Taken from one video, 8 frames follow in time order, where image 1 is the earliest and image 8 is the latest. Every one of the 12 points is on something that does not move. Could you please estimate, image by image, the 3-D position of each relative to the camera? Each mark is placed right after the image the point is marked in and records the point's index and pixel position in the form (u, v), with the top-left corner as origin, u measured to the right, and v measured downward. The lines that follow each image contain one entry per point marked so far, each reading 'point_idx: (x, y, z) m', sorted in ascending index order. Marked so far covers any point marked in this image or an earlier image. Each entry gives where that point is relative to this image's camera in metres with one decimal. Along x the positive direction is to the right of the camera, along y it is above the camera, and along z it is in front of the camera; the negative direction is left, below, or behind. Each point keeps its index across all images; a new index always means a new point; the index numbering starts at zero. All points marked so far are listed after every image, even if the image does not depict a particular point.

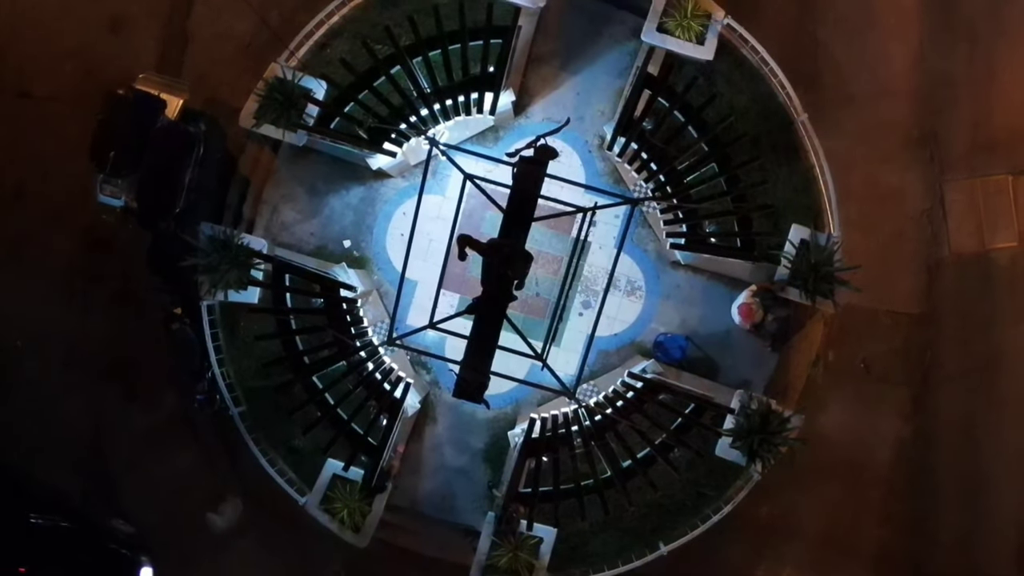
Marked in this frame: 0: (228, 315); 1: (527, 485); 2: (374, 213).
0: (-3.4, -0.3, +9.5) m
1: (+0.1, -2.3, +9.5) m
2: (-1.7, +0.9, +9.6) m
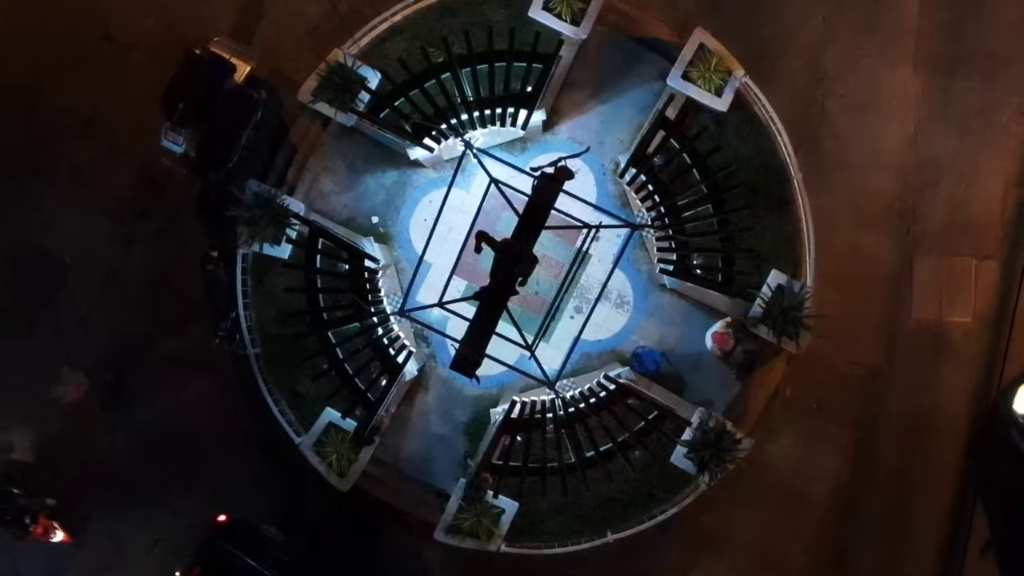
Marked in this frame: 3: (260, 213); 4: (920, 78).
0: (-3.4, +0.3, +10.6) m
1: (-0.2, -2.2, +10.6) m
2: (-1.5, +1.2, +10.7) m
3: (-3.1, +0.9, +9.8) m
4: (+5.9, +3.0, +11.4) m
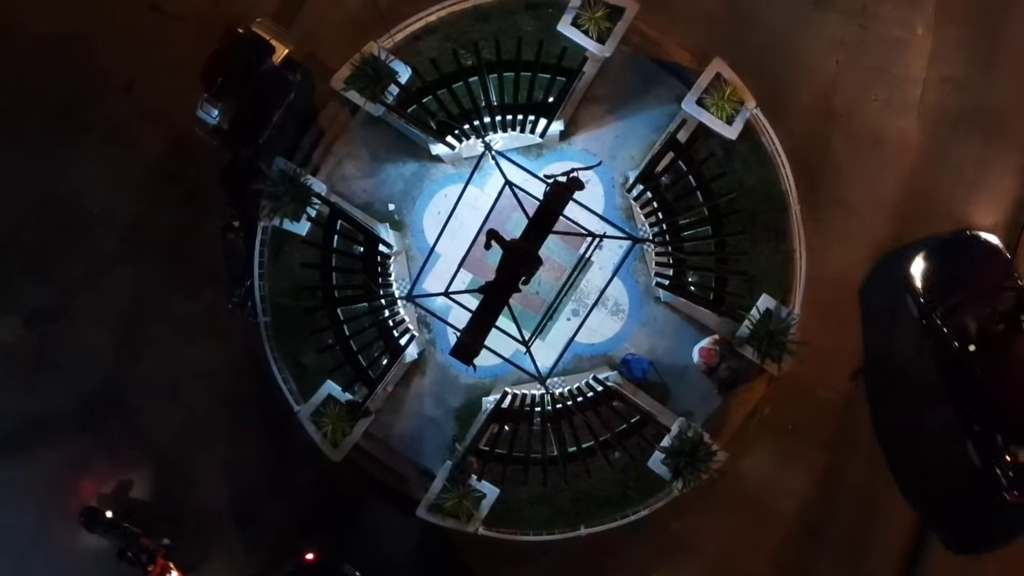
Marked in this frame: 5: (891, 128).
0: (-3.3, +0.7, +11.1) m
1: (-0.4, -2.2, +11.1) m
2: (-1.3, +1.4, +11.3) m
3: (-3.0, +1.3, +10.3) m
4: (+6.2, +2.4, +12.0) m
5: (+5.7, +2.4, +11.9) m
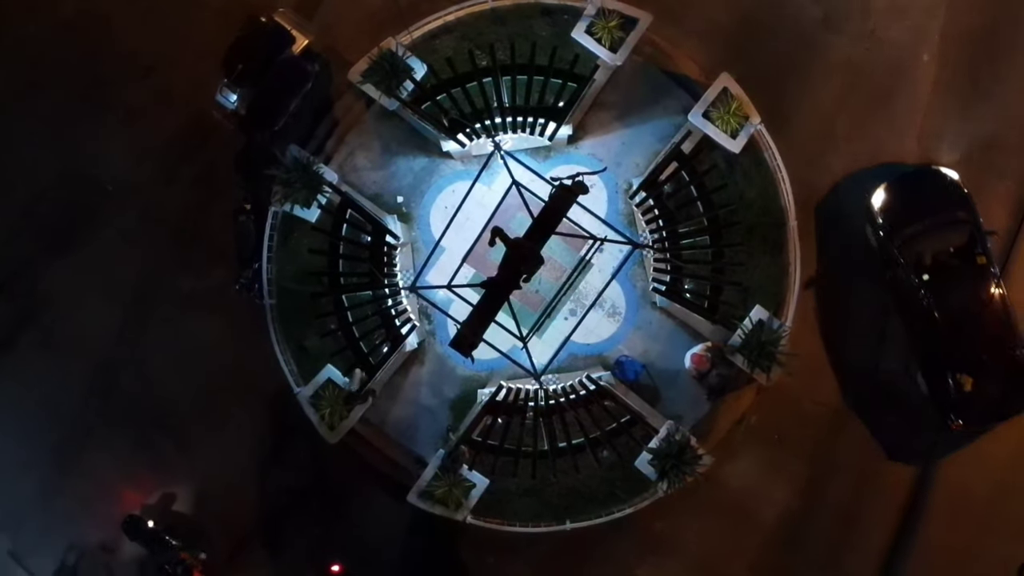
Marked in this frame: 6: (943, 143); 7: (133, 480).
0: (-3.2, +0.9, +11.4) m
1: (-0.5, -2.1, +11.4) m
2: (-1.2, +1.5, +11.6) m
3: (-2.9, +1.5, +10.6) m
4: (+6.3, +2.1, +12.3) m
5: (+5.8, +2.1, +12.2) m
6: (+6.6, +2.2, +12.3) m
7: (-6.0, -3.0, +12.5) m
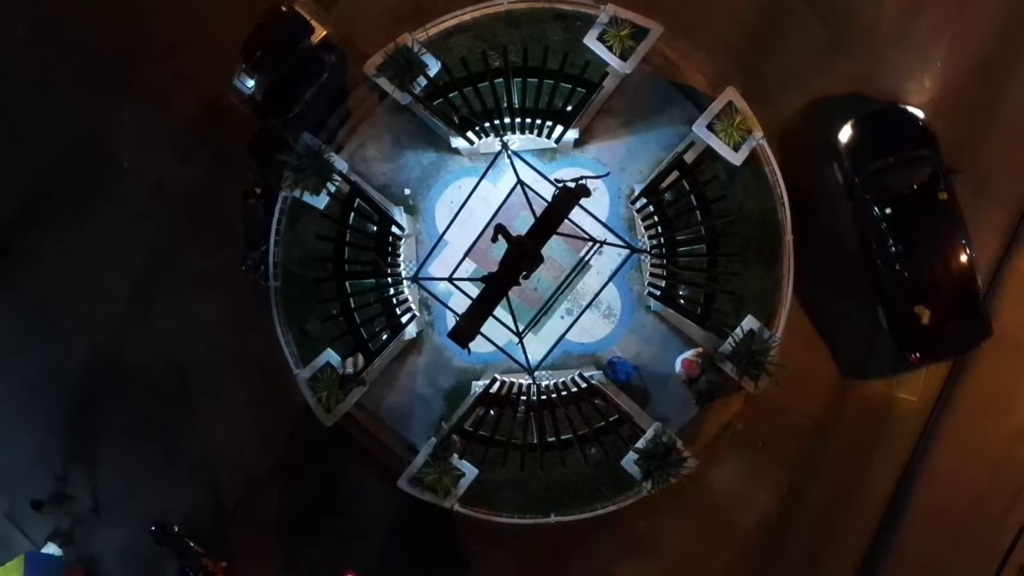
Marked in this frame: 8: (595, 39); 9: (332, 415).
0: (-3.2, +1.1, +11.7) m
1: (-0.6, -2.0, +11.7) m
2: (-1.1, +1.7, +11.8) m
3: (-2.8, +1.7, +10.9) m
4: (+6.4, +1.8, +12.5) m
5: (+5.9, +1.8, +12.5) m
6: (+6.8, +1.9, +12.6) m
7: (-6.1, -2.6, +12.8) m
8: (+1.2, +3.5, +11.1) m
9: (-2.5, -1.8, +11.2) m
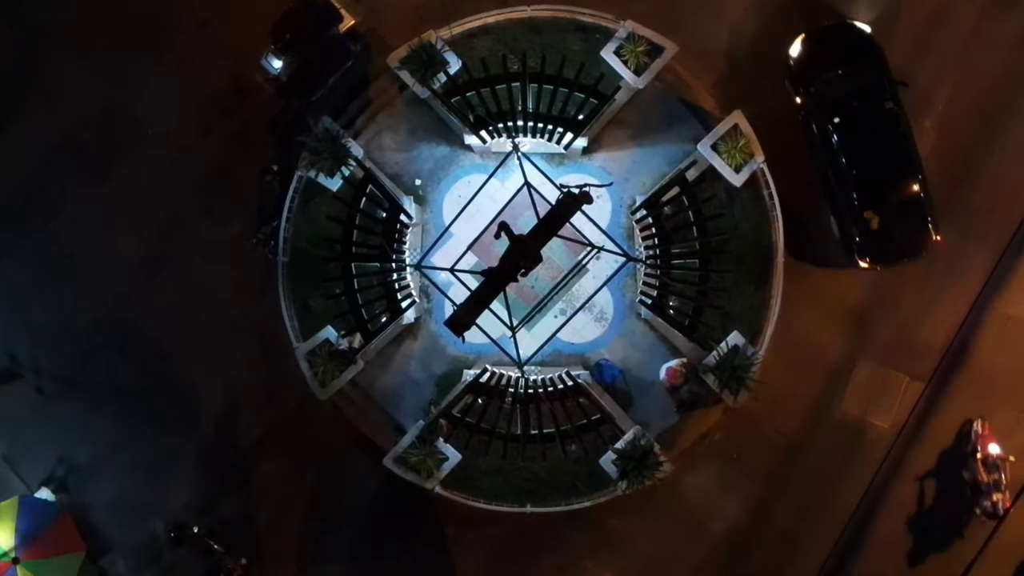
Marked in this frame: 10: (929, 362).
0: (-3.1, +1.5, +12.1) m
1: (-0.8, -1.9, +12.2) m
2: (-1.0, +1.8, +12.3) m
3: (-2.6, +2.0, +11.3) m
4: (+6.5, +1.3, +13.0) m
5: (+6.0, +1.3, +13.0) m
6: (+6.9, +1.3, +13.0) m
7: (-6.4, -1.9, +13.3) m
8: (+1.4, +3.4, +11.5) m
9: (-2.7, -1.5, +11.7) m
10: (+6.8, -1.2, +13.0) m
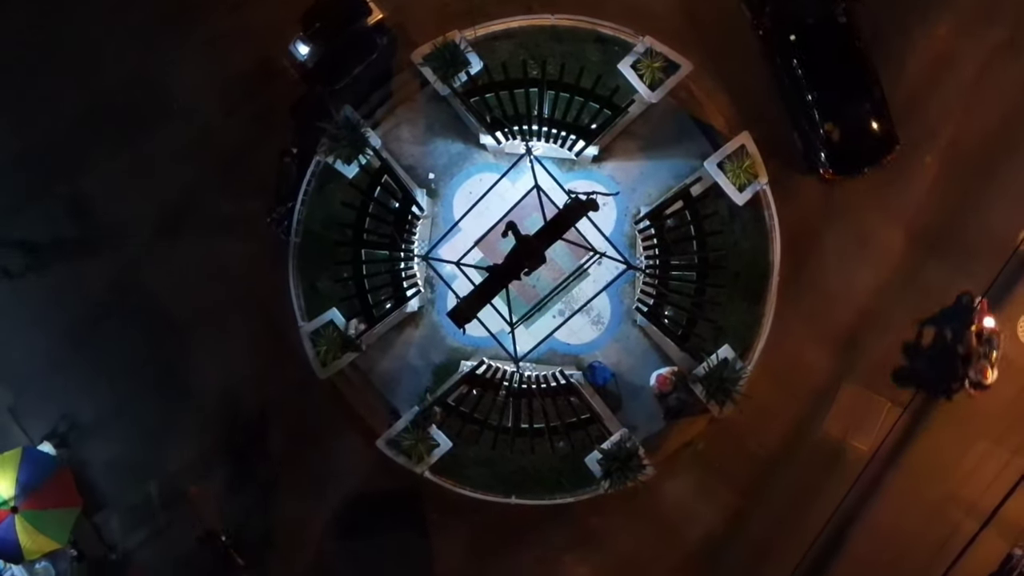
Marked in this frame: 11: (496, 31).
0: (-2.9, +1.8, +12.5) m
1: (-1.0, -1.8, +12.6) m
2: (-0.8, +1.9, +12.7) m
3: (-2.4, +2.2, +11.7) m
4: (+6.6, +0.8, +13.4) m
5: (+6.2, +0.9, +13.4) m
6: (+7.0, +0.8, +13.4) m
7: (-6.5, -1.4, +13.7) m
8: (+1.7, +3.3, +11.9) m
9: (-2.8, -1.2, +12.1) m
10: (+6.7, -1.7, +13.4) m
11: (-0.2, +4.0, +12.4) m
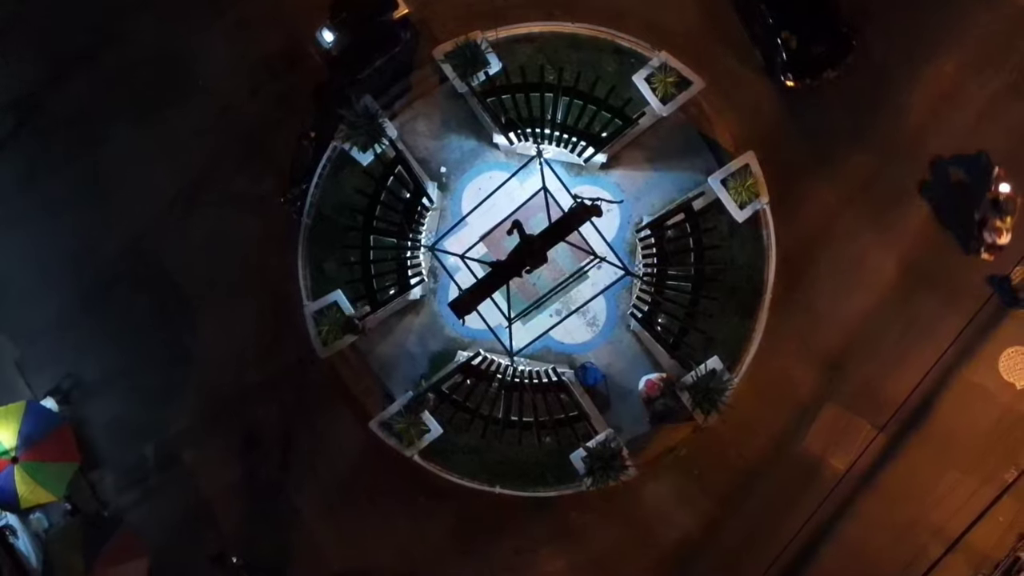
0: (-2.8, +2.0, +12.9) m
1: (-1.1, -1.6, +13.0) m
2: (-0.6, +2.0, +13.1) m
3: (-2.2, +2.5, +12.1) m
4: (+6.7, +0.3, +13.8) m
5: (+6.2, +0.4, +13.7) m
6: (+7.0, +0.3, +13.8) m
7: (-6.5, -0.8, +14.0) m
8: (+2.0, +3.2, +12.3) m
9: (-2.9, -0.9, +12.5) m
10: (+6.6, -2.2, +13.8) m
11: (+0.1, +4.1, +12.8) m
